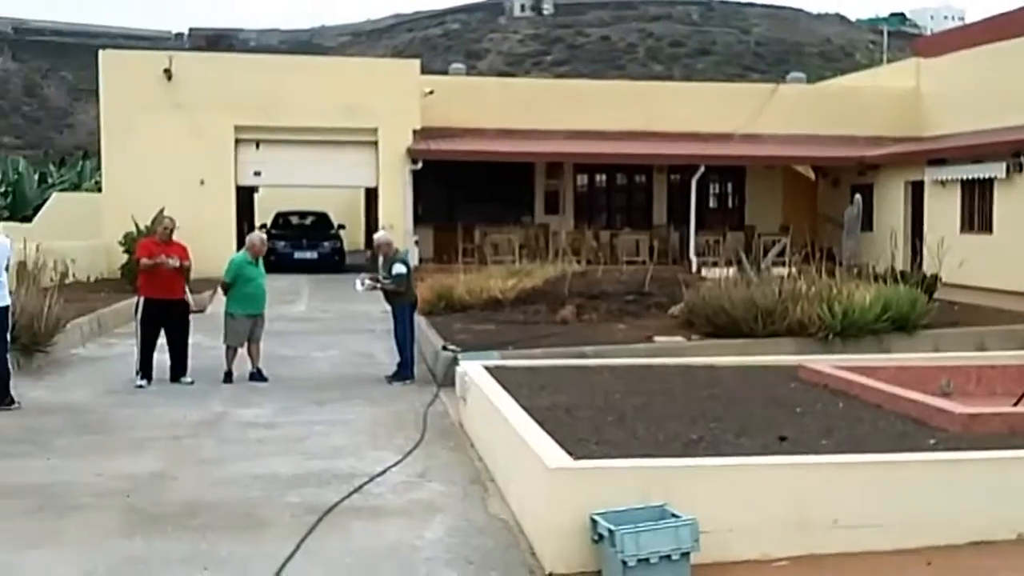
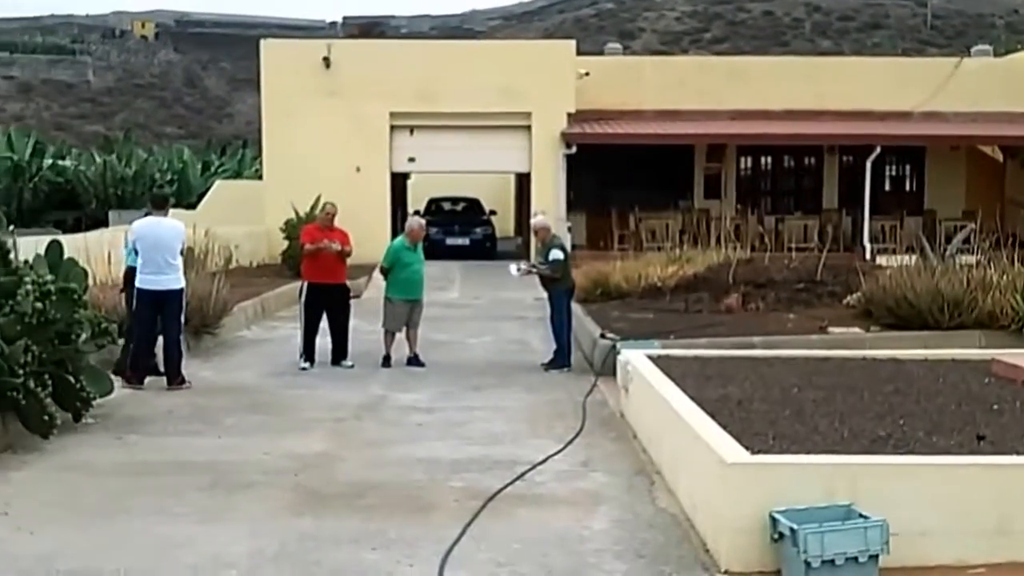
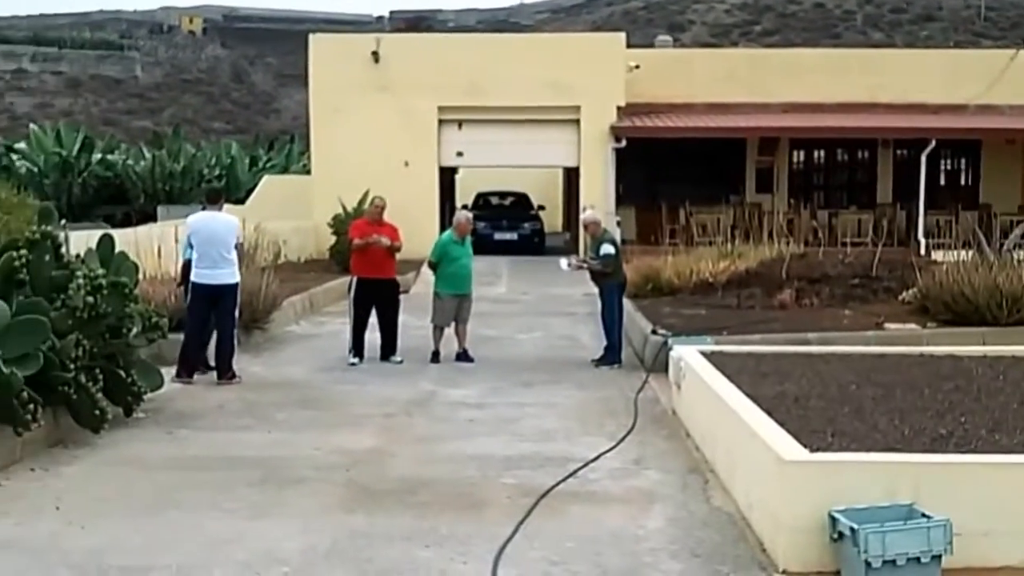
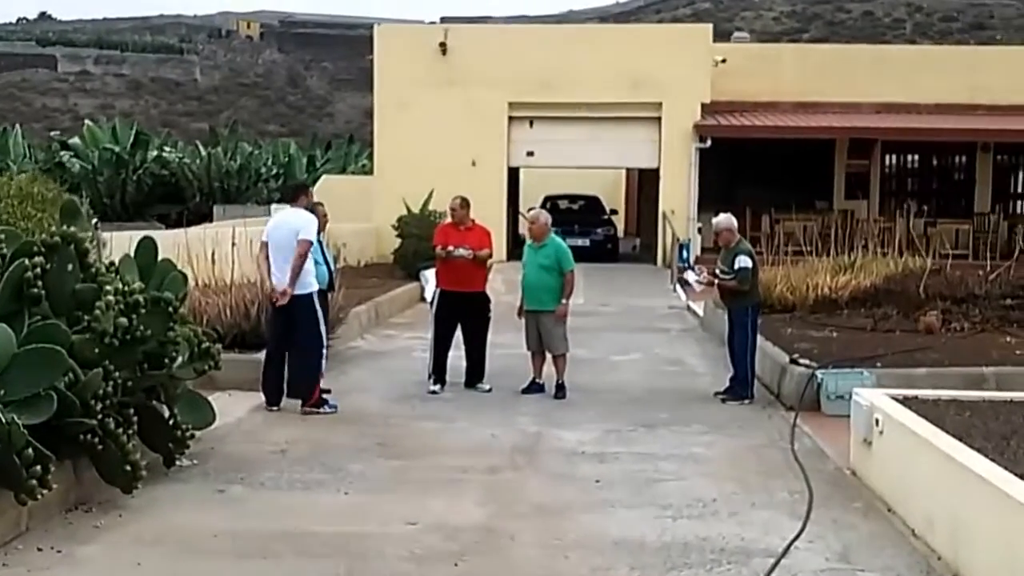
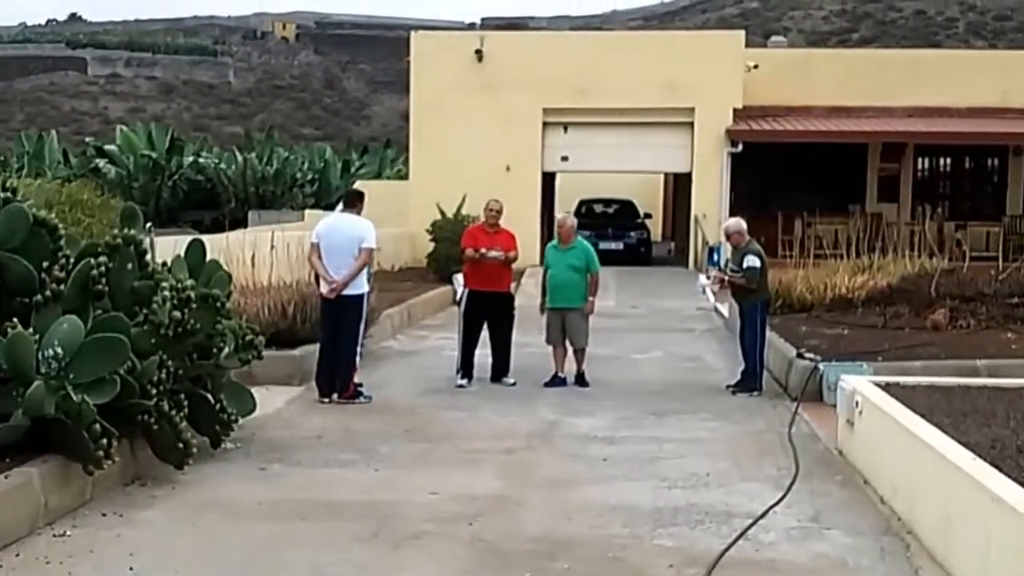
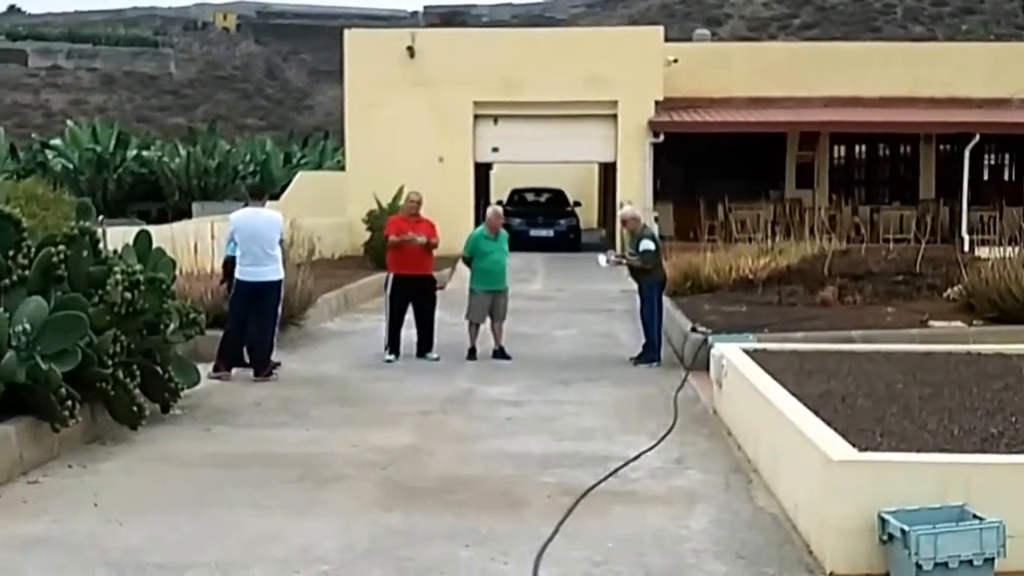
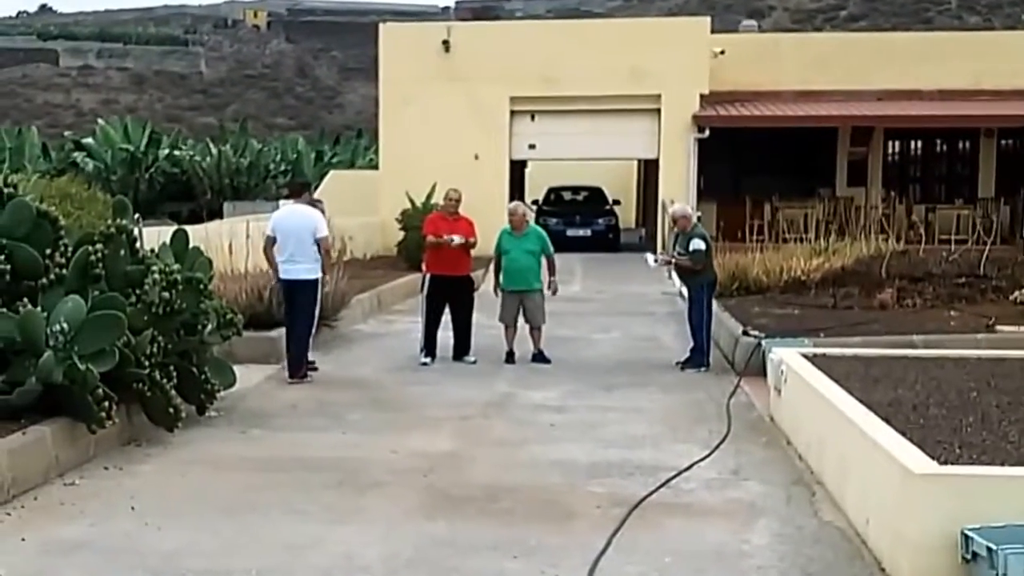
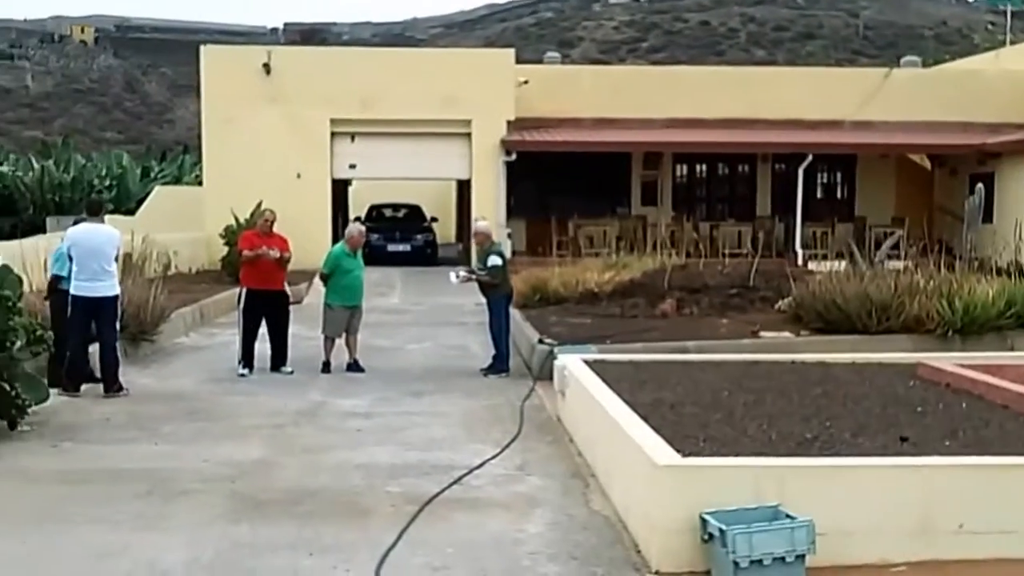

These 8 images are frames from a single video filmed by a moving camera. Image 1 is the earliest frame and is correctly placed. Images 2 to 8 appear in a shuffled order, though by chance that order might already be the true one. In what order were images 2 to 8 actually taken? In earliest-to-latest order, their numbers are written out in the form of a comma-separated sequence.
8, 2, 3, 6, 7, 5, 4
